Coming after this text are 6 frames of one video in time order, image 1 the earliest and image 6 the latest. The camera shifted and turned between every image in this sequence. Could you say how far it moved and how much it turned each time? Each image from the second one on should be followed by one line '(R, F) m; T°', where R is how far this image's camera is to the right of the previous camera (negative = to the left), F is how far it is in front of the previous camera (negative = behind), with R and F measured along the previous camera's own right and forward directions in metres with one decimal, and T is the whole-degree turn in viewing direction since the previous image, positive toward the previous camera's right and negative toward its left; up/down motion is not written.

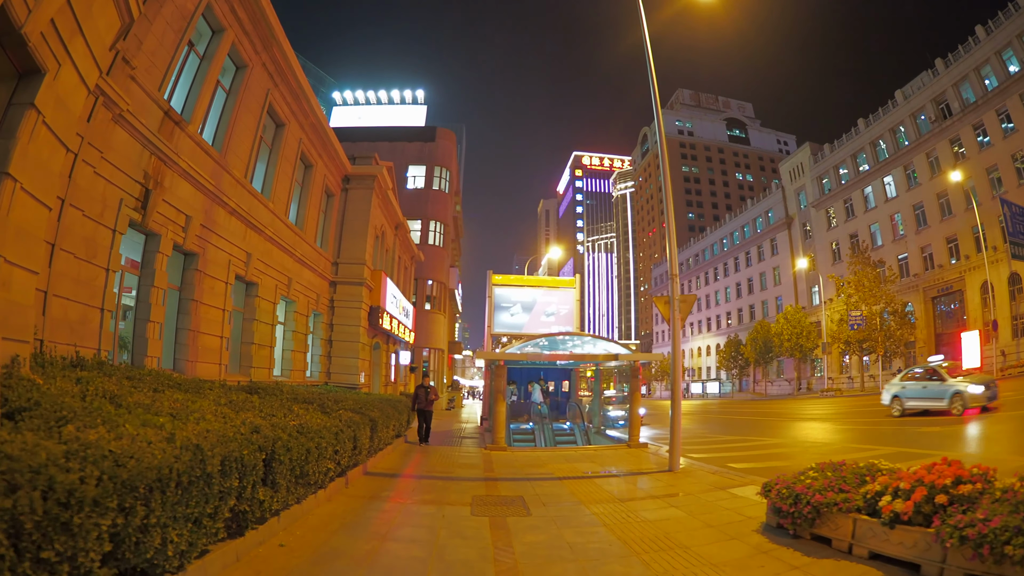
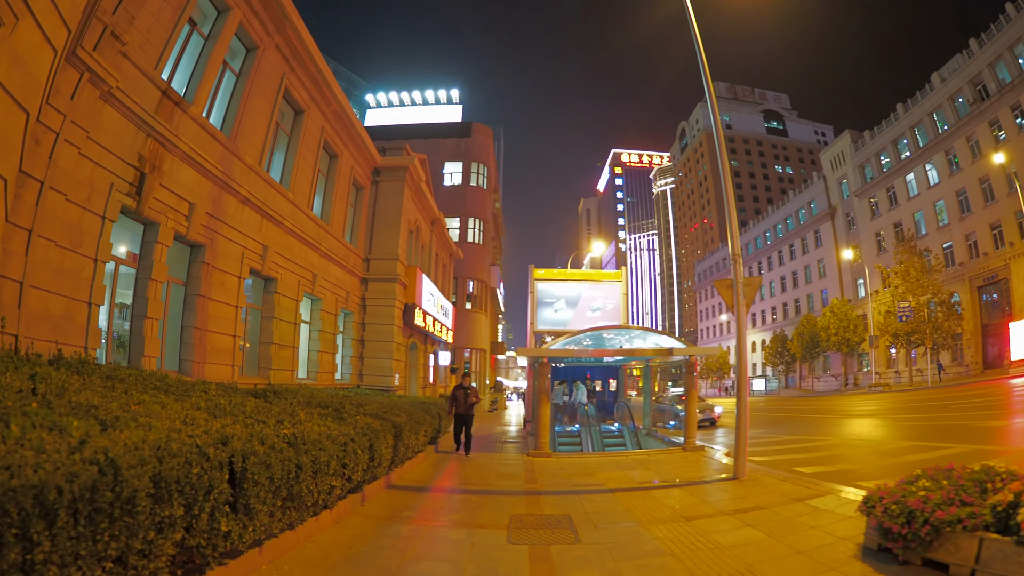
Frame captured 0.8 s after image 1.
(+0.1, +1.3) m; -5°
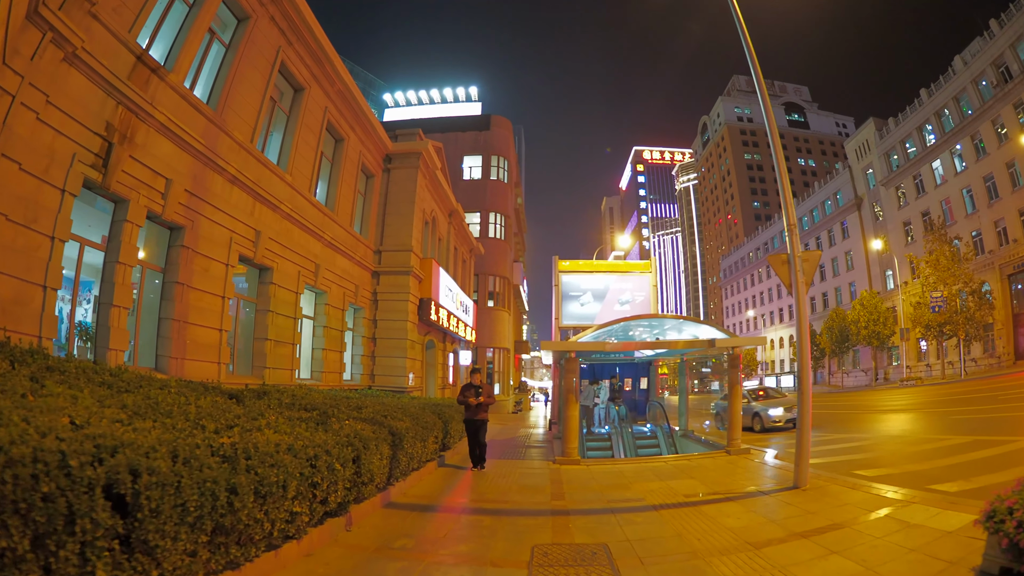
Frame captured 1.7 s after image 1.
(+0.1, +1.3) m; -3°
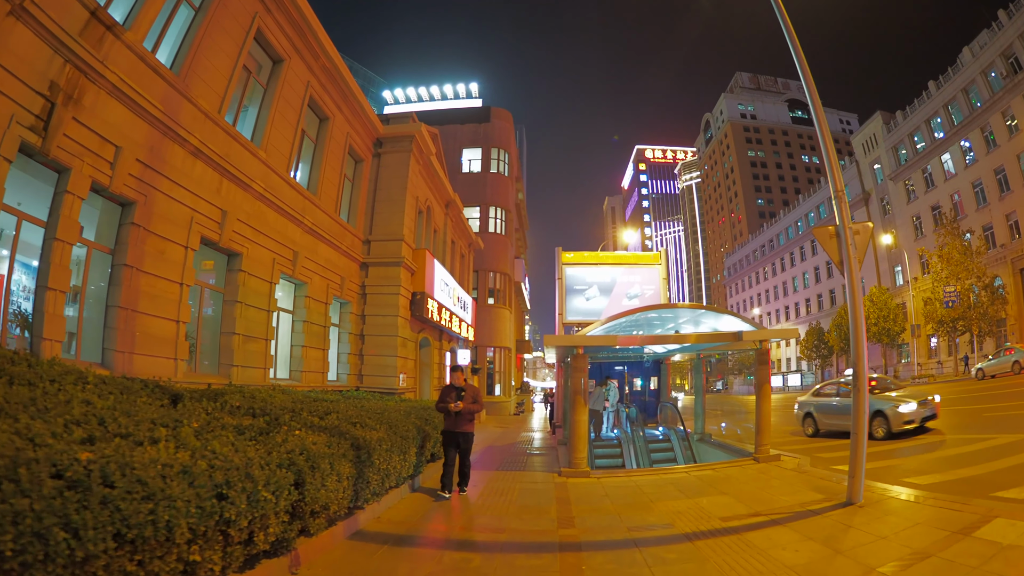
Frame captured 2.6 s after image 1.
(+0.1, +1.2) m; 0°
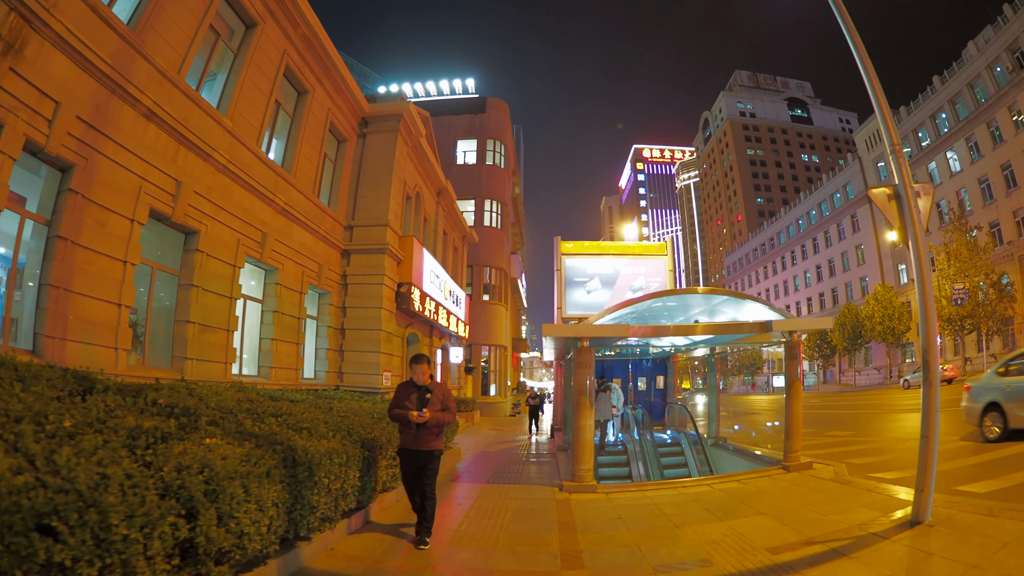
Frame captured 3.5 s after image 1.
(+0.1, +1.2) m; 0°
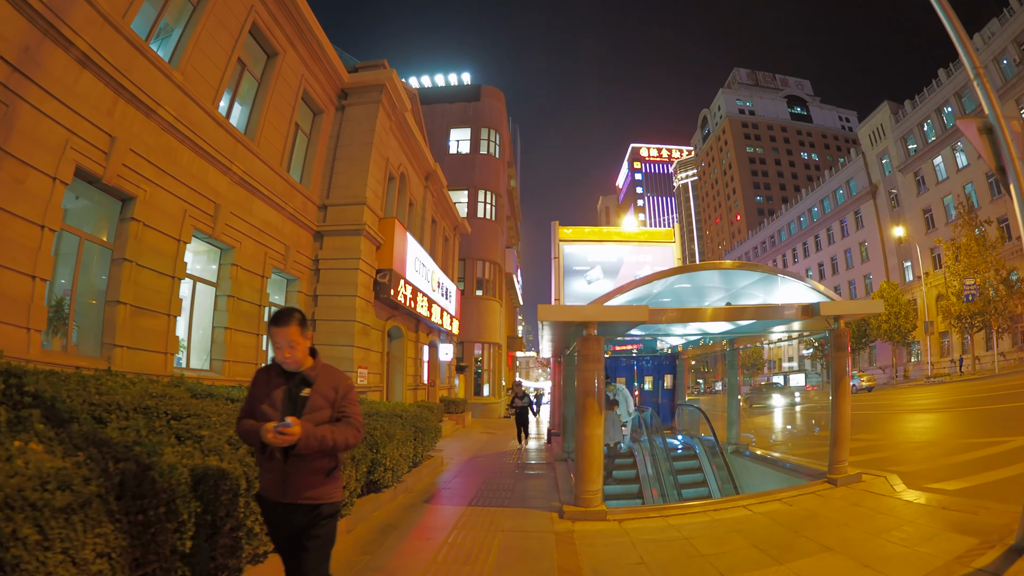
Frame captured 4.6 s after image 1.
(+0.1, +1.4) m; 0°
